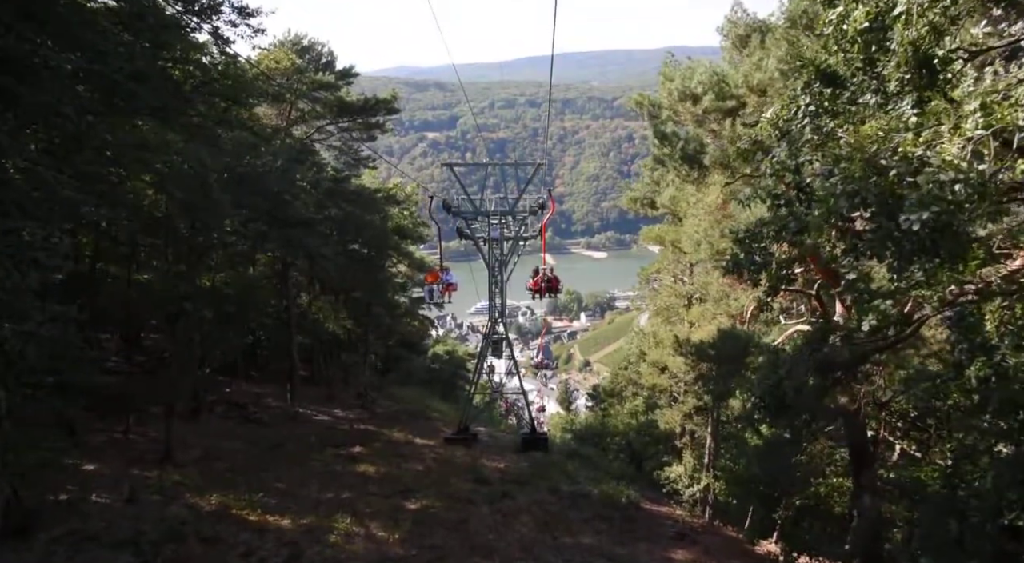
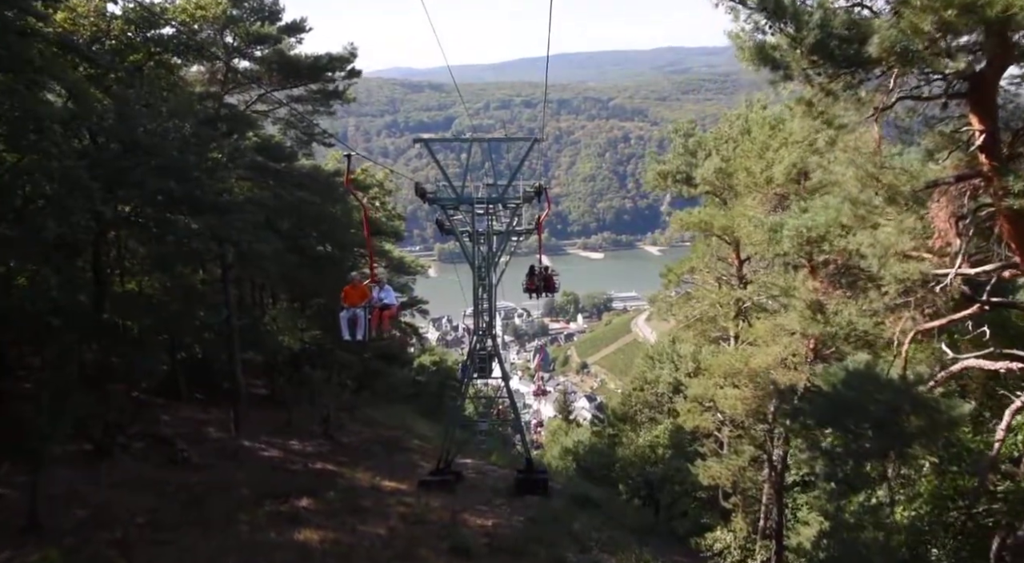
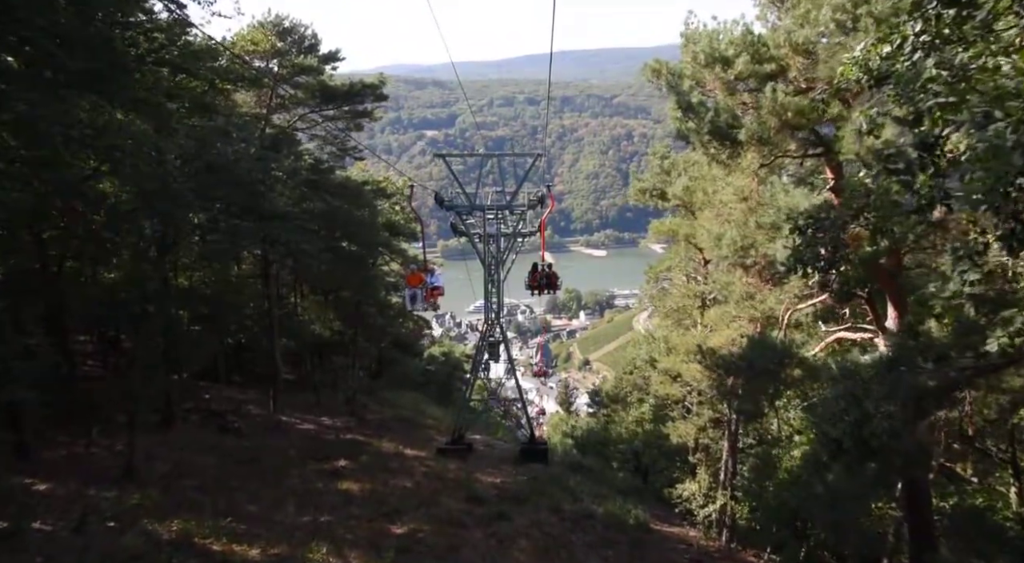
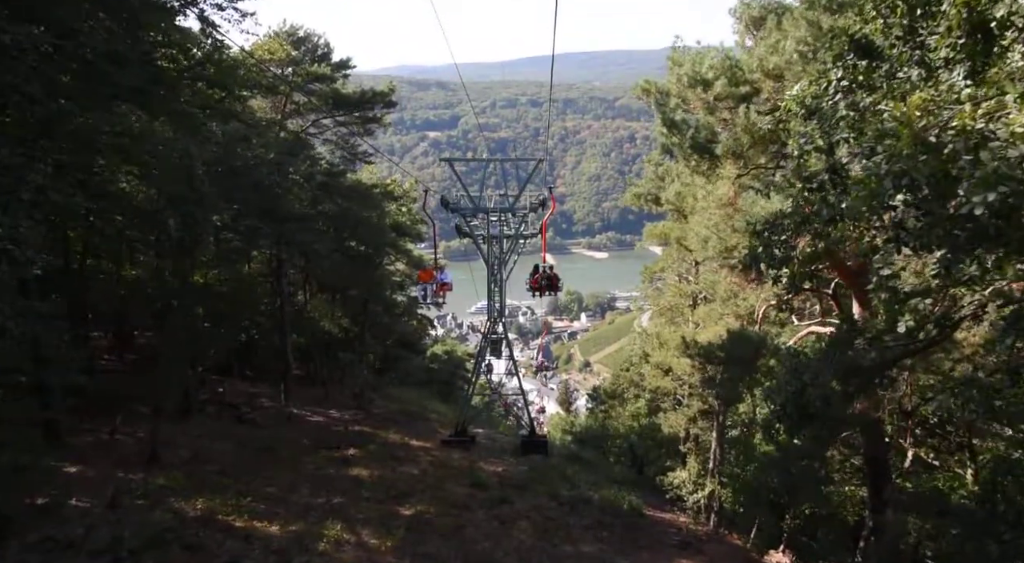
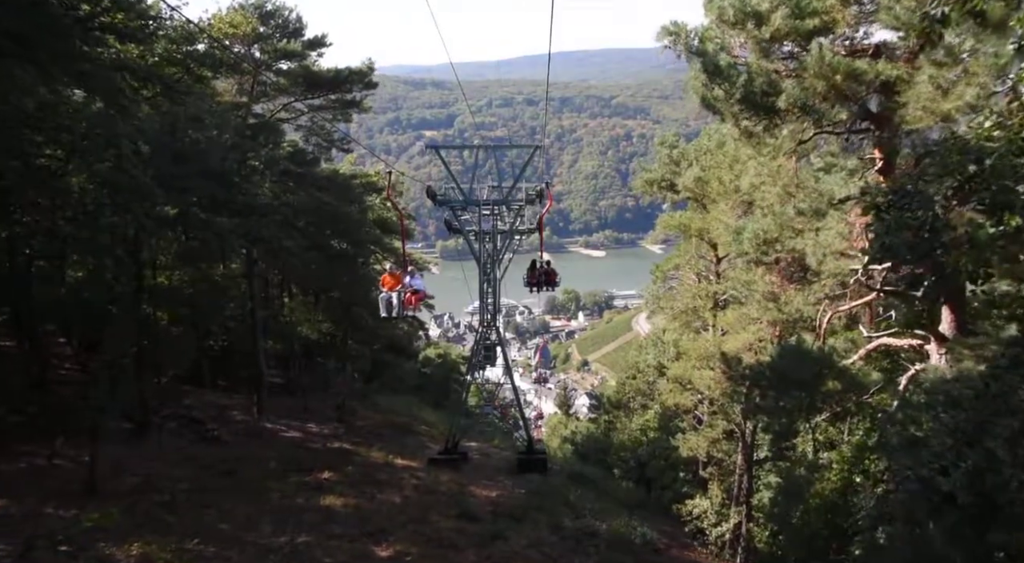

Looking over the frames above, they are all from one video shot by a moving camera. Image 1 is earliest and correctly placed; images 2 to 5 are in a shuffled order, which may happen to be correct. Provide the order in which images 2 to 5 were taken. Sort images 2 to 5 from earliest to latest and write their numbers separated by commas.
4, 3, 5, 2
